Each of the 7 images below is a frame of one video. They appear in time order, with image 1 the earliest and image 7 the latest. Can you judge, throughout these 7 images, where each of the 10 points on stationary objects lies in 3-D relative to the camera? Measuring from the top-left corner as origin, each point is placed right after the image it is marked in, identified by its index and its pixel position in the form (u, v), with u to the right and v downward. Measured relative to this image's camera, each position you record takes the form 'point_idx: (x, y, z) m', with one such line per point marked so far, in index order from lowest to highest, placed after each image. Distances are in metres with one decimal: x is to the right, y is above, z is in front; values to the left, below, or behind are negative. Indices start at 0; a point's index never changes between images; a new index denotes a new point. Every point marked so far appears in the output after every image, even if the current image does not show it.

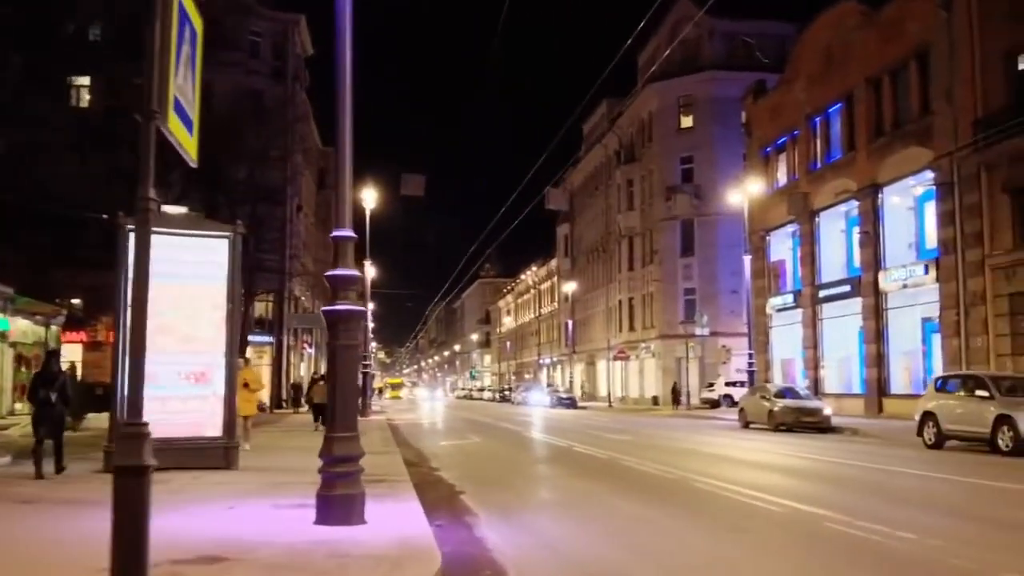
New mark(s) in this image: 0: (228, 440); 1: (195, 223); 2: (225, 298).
0: (-4.4, -2.4, +14.3) m
1: (-4.8, +1.0, +14.2) m
2: (-4.5, -0.1, +14.3) m
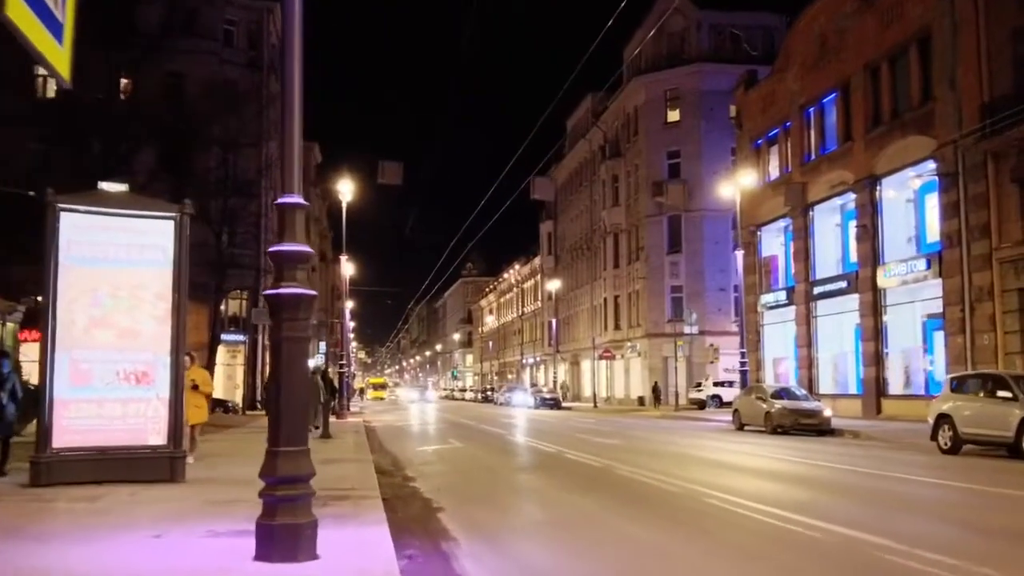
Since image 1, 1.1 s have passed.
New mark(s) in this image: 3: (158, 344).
0: (-4.6, -2.2, +12.6) m
1: (-5.1, +1.2, +12.5) m
2: (-4.7, 0.0, +12.6) m
3: (-4.8, -0.8, +12.5) m
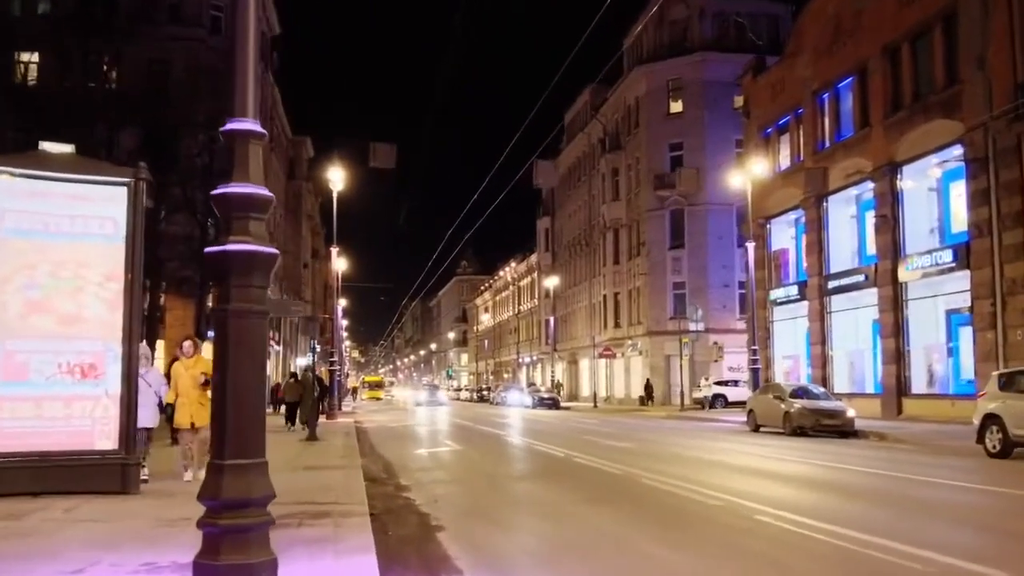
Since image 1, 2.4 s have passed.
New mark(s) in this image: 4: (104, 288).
0: (-4.5, -2.0, +10.8) m
1: (-4.9, +1.4, +10.7) m
2: (-4.6, +0.3, +10.8) m
3: (-4.7, -0.5, +10.7) m
4: (-4.7, 0.0, +10.7) m
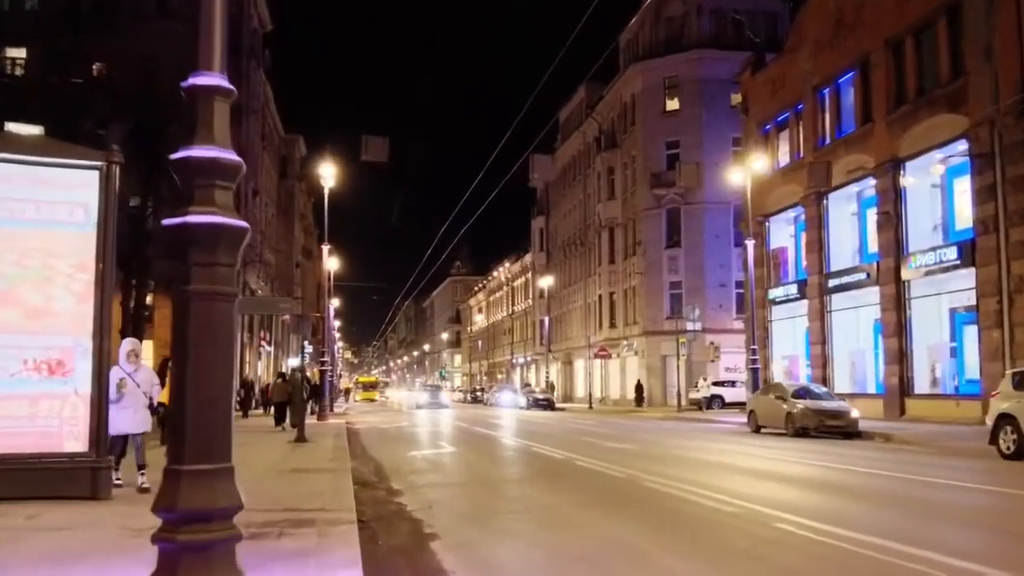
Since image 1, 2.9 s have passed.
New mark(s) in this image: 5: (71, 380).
0: (-4.5, -1.9, +10.1) m
1: (-4.9, +1.5, +10.0) m
2: (-4.6, +0.4, +10.1) m
3: (-4.7, -0.4, +10.0) m
4: (-4.8, +0.1, +10.0) m
5: (-4.7, -1.0, +9.9) m
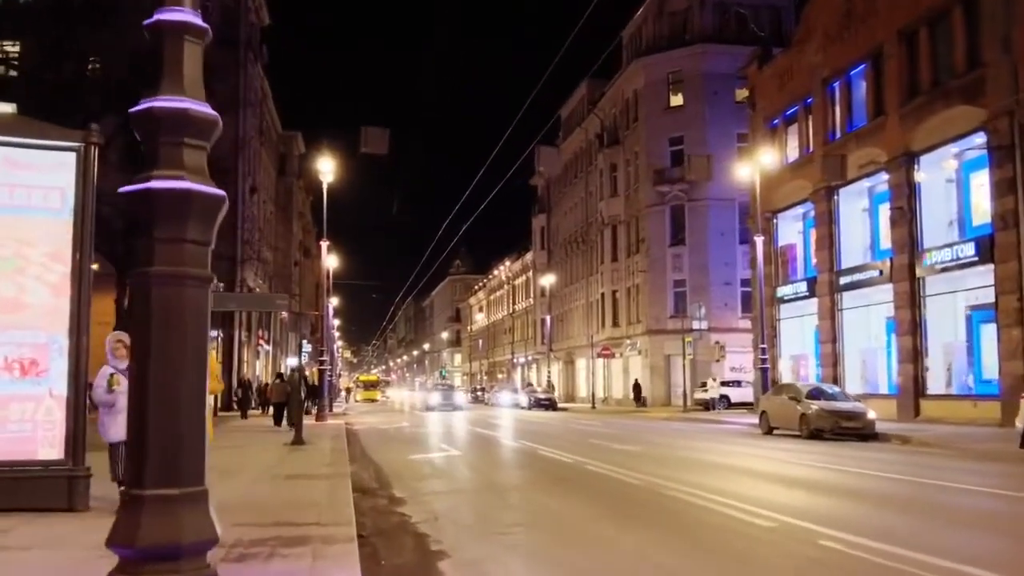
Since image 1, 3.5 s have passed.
0: (-4.4, -1.8, +9.3) m
1: (-4.8, +1.6, +9.1) m
2: (-4.4, +0.5, +9.3) m
3: (-4.6, -0.3, +9.2) m
4: (-4.6, +0.2, +9.2) m
5: (-4.6, -0.9, +9.1) m
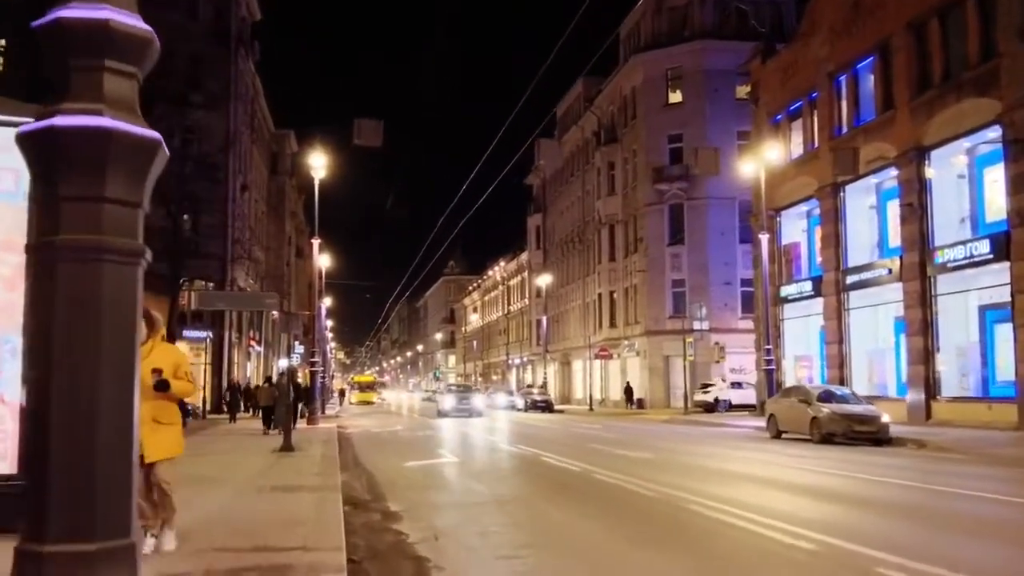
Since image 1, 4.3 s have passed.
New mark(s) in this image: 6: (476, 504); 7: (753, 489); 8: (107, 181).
0: (-4.3, -1.7, +8.3) m
1: (-4.7, +1.7, +8.1) m
2: (-4.3, +0.5, +8.3) m
3: (-4.5, -0.3, +8.2) m
4: (-4.5, +0.2, +8.2) m
5: (-4.5, -0.9, +8.1) m
6: (-0.3, -2.8, +11.9) m
7: (+4.6, -3.5, +15.9) m
8: (-1.2, +0.3, +2.8) m
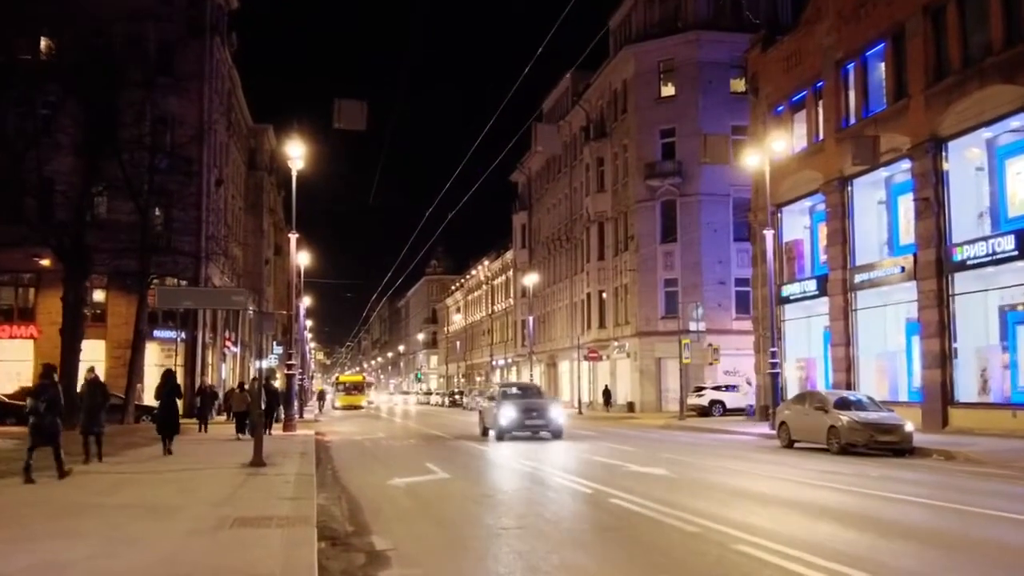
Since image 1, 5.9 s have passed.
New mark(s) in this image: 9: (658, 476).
0: (-4.1, -1.7, +6.3) m
1: (-4.5, +1.7, +6.2) m
2: (-4.2, +0.6, +6.3) m
3: (-4.3, -0.2, +6.2) m
4: (-4.4, +0.3, +6.2) m
5: (-4.4, -0.8, +6.1) m
6: (-0.2, -2.8, +10.0) m
7: (+4.6, -3.5, +14.1) m
8: (-0.9, +0.4, +0.9) m
9: (+2.9, -3.7, +18.3) m
